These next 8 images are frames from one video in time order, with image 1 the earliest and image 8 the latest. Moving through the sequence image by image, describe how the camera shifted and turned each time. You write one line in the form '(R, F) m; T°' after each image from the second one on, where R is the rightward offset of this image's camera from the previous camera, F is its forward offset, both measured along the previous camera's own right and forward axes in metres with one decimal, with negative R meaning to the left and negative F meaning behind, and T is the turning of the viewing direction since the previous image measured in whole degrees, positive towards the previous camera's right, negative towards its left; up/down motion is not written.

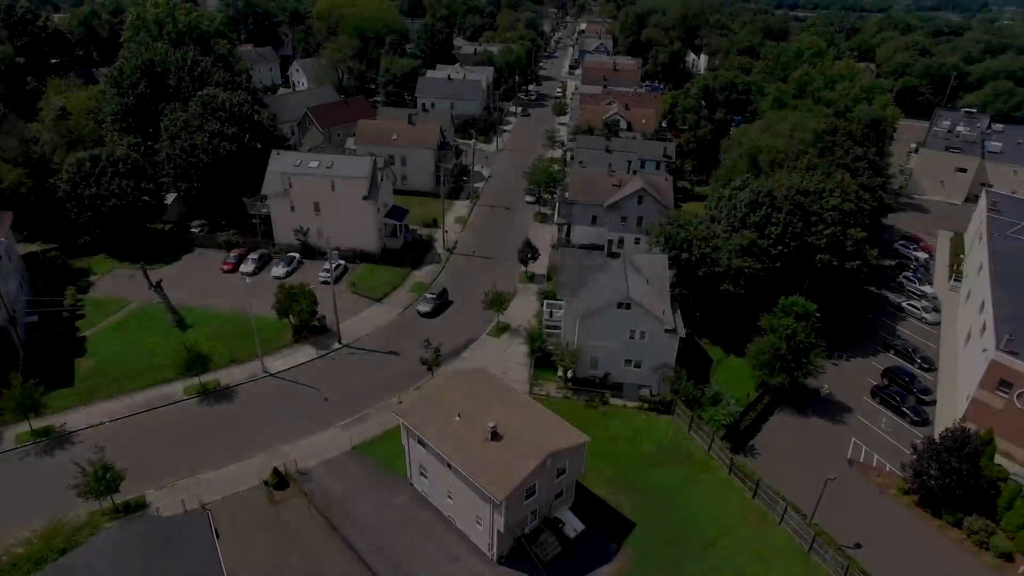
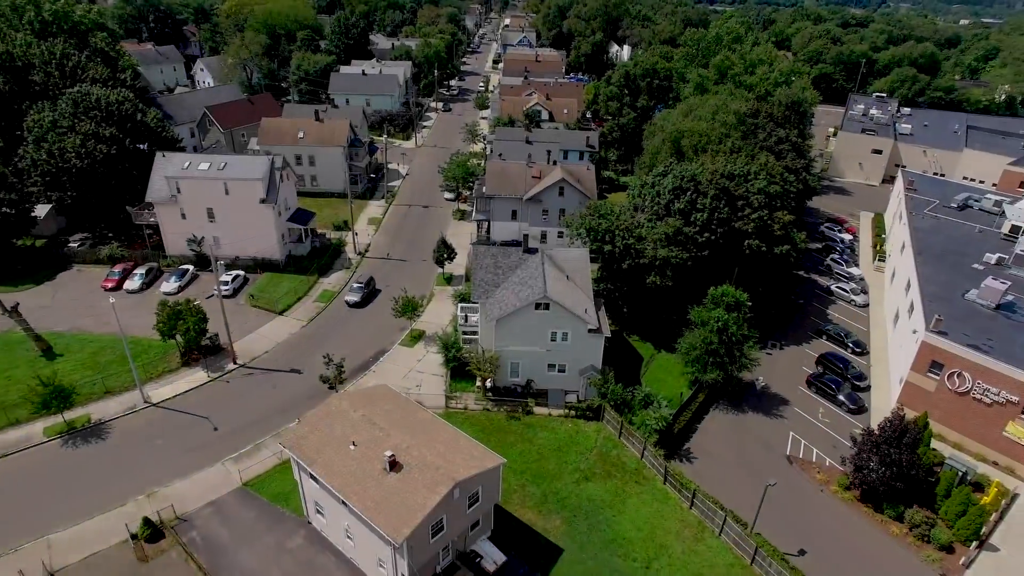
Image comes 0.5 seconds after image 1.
(+1.6, +3.5) m; +5°
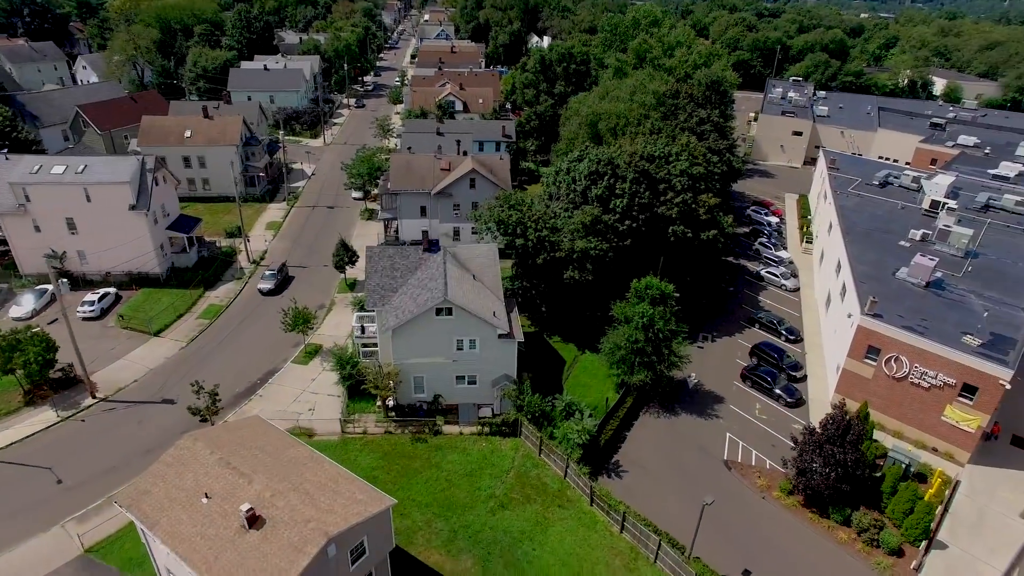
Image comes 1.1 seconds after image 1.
(+1.8, +4.1) m; +5°
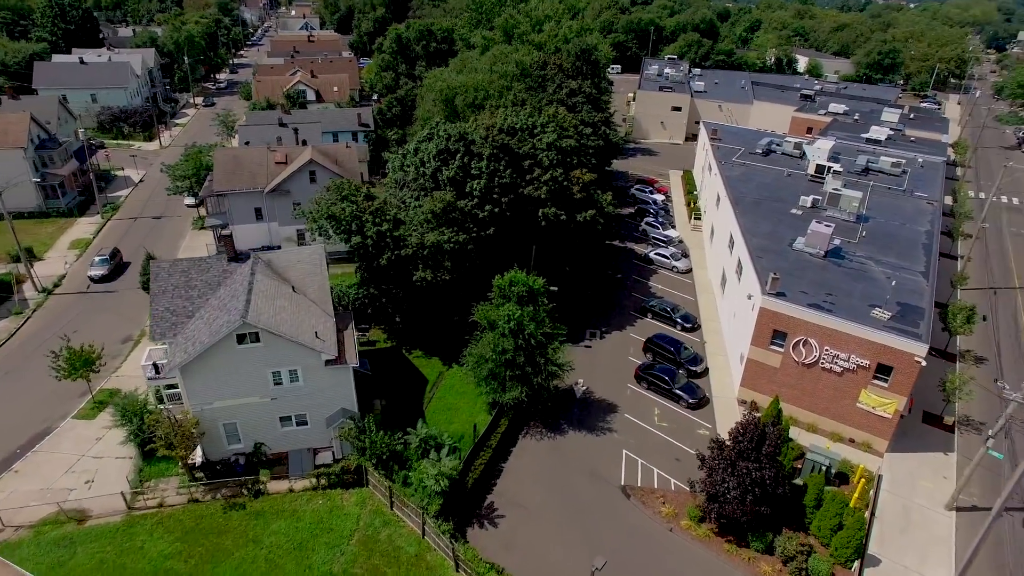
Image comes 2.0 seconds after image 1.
(+2.7, +6.4) m; +8°
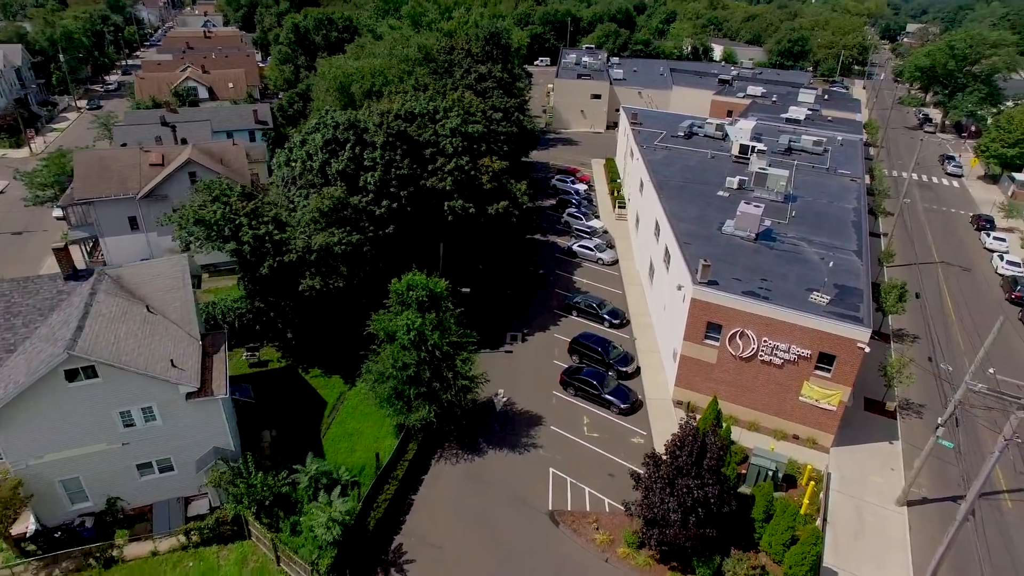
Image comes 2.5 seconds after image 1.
(+1.2, +3.4) m; +5°
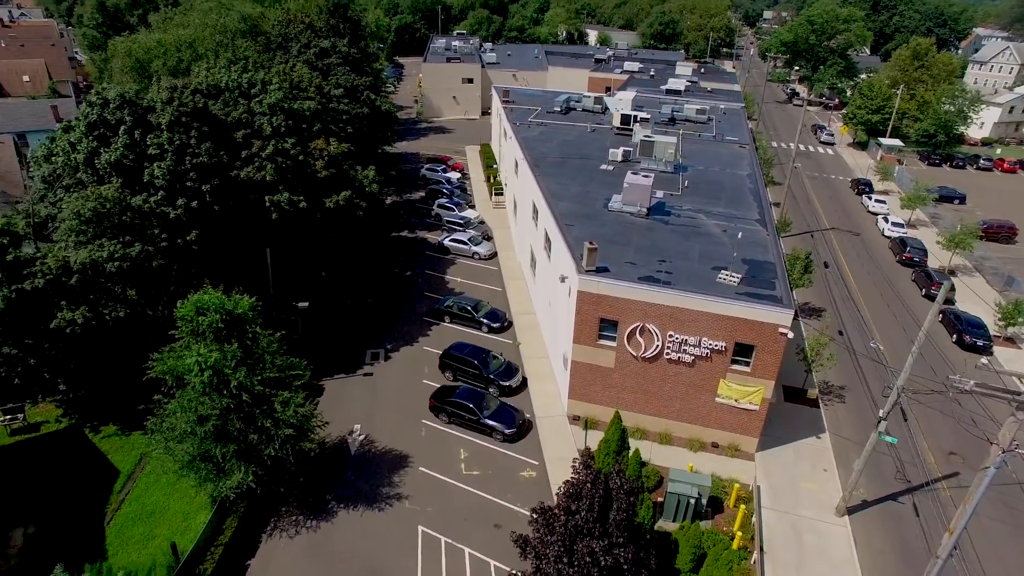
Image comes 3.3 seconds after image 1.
(+1.7, +5.4) m; +8°
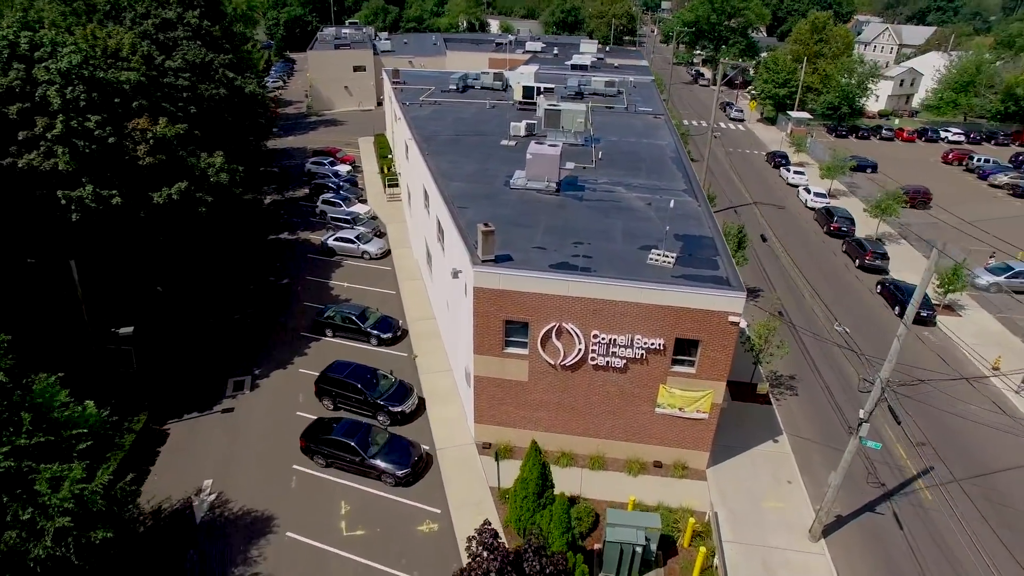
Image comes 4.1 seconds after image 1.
(+1.0, +4.6) m; +6°
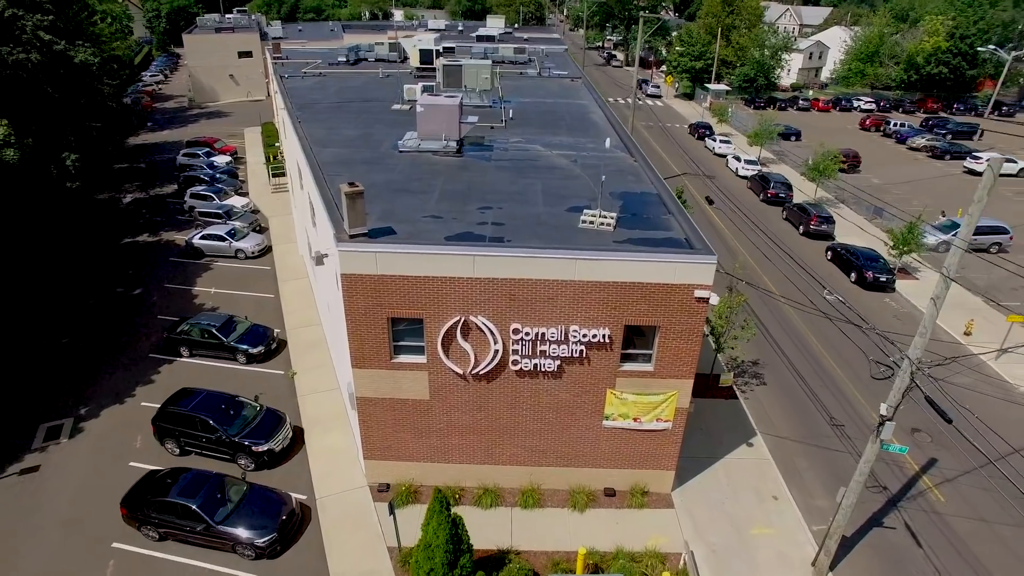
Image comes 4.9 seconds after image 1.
(+0.7, +4.5) m; +6°
